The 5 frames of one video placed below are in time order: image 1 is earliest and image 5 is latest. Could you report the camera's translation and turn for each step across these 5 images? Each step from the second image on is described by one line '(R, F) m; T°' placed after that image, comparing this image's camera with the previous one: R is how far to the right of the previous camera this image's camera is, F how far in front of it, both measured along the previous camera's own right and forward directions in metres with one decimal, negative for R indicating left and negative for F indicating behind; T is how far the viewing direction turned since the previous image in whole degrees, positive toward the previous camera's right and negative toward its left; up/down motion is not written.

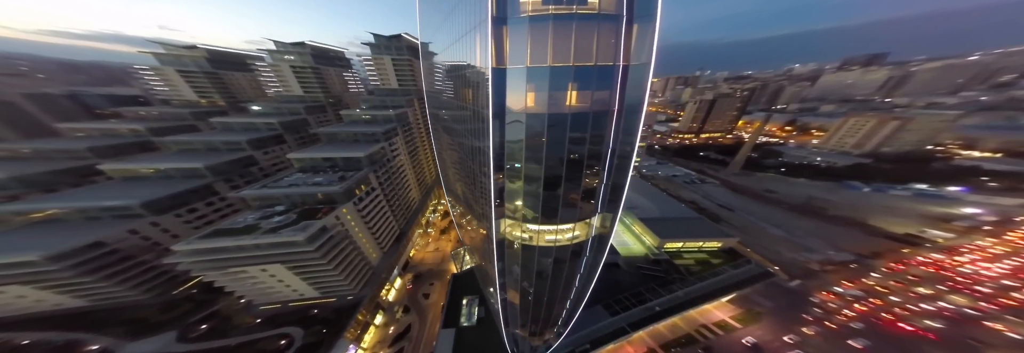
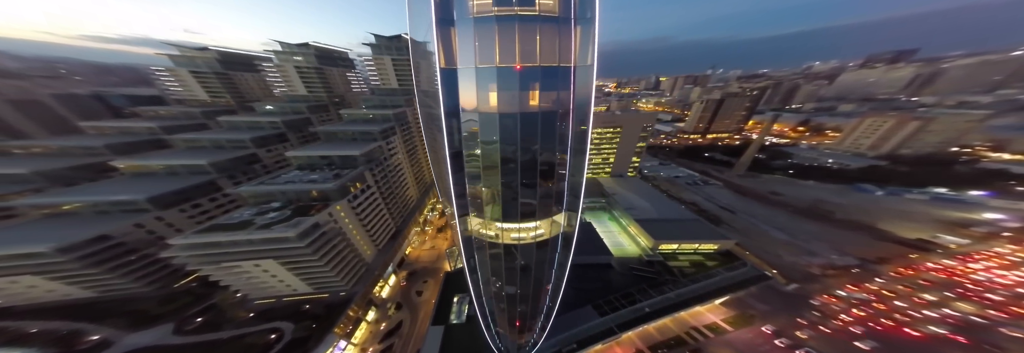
(+0.9, -0.1) m; -1°
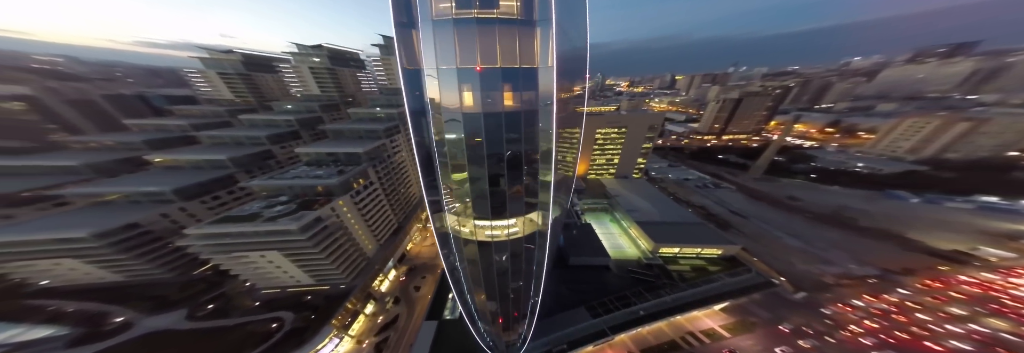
(+0.8, -0.1) m; -2°
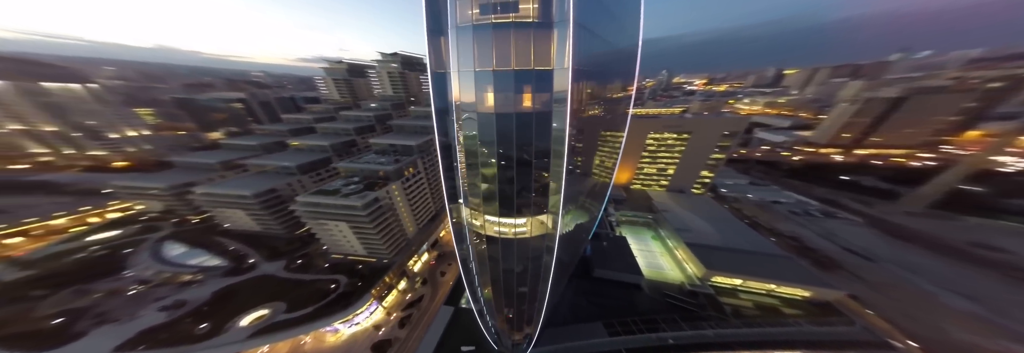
(+1.1, +0.2) m; -12°
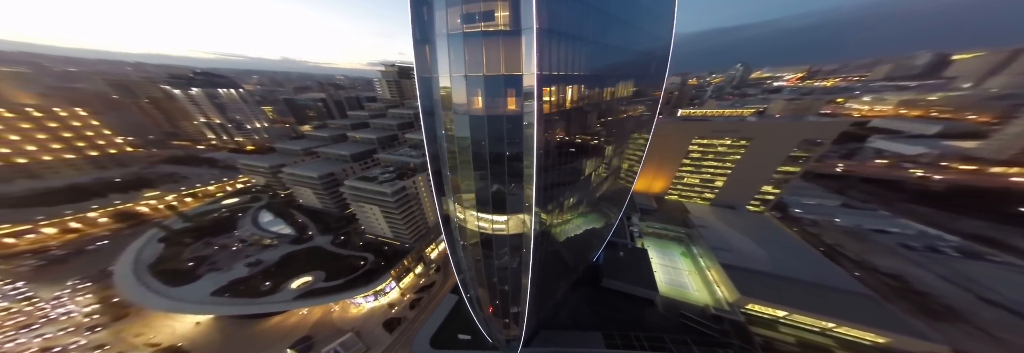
(+1.5, +0.1) m; -9°
